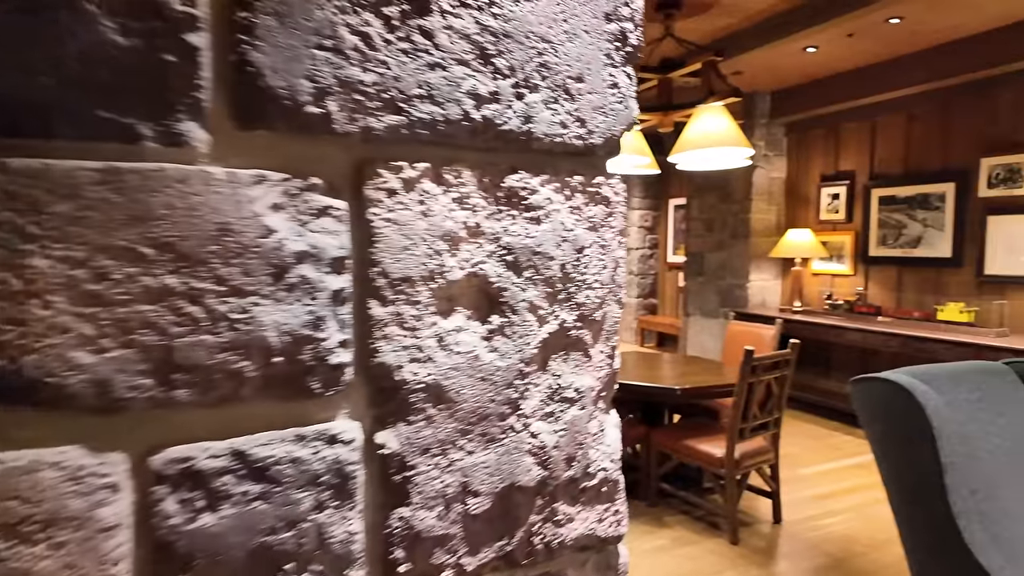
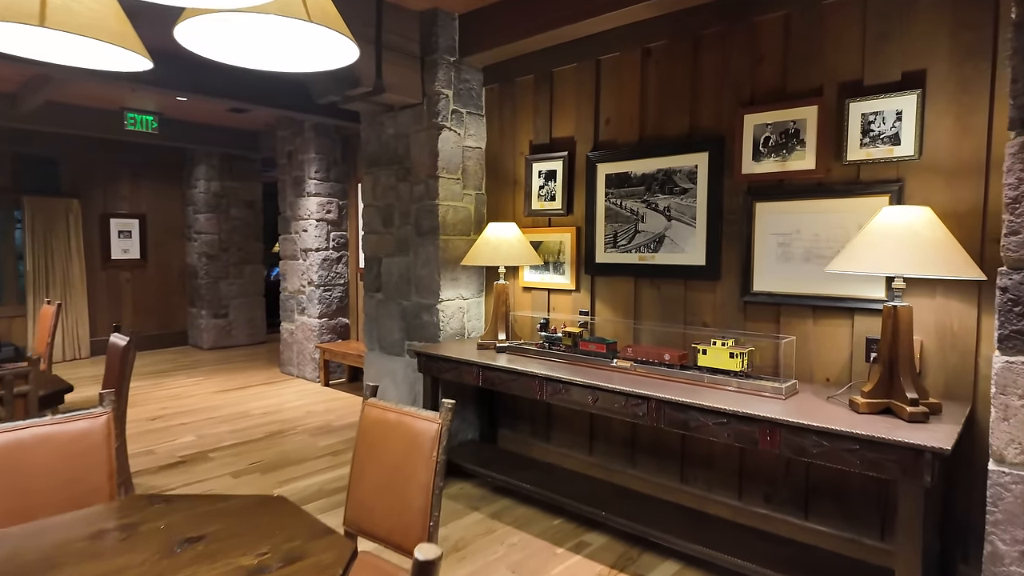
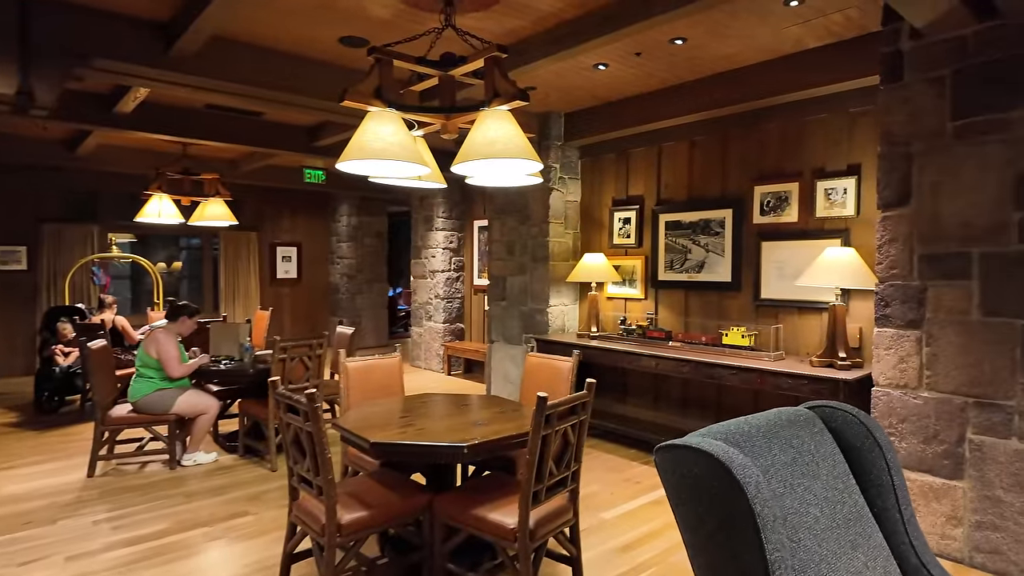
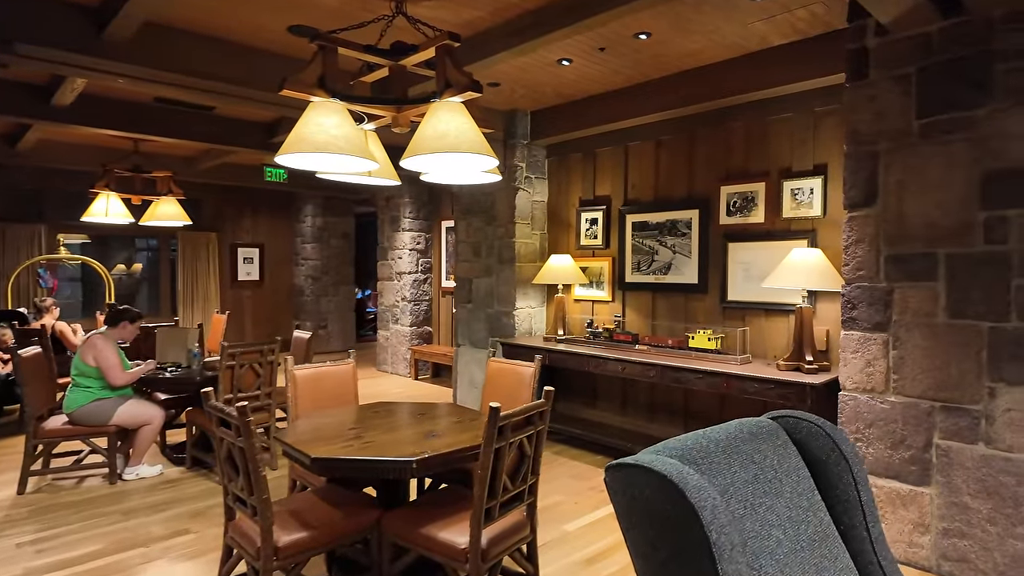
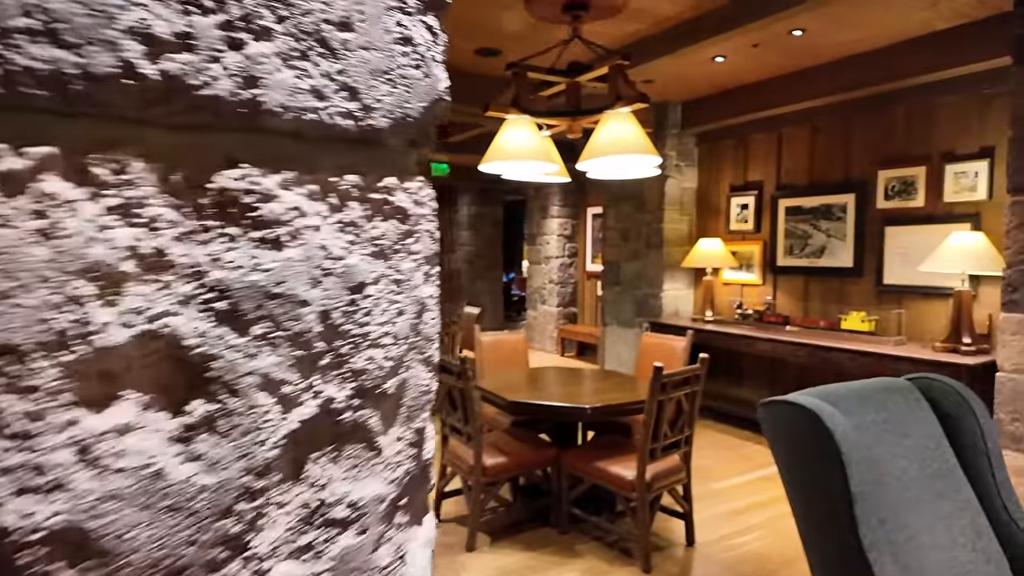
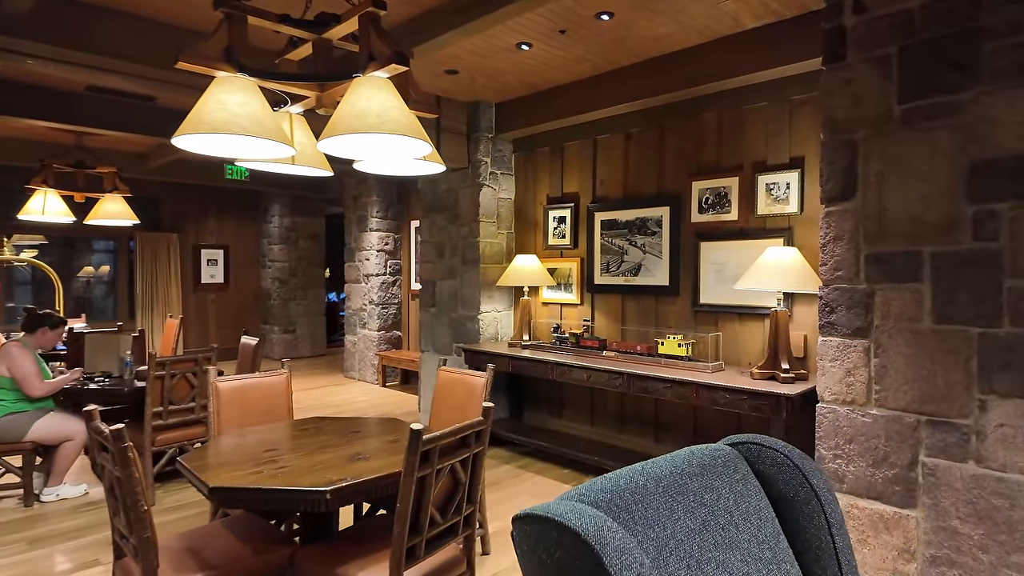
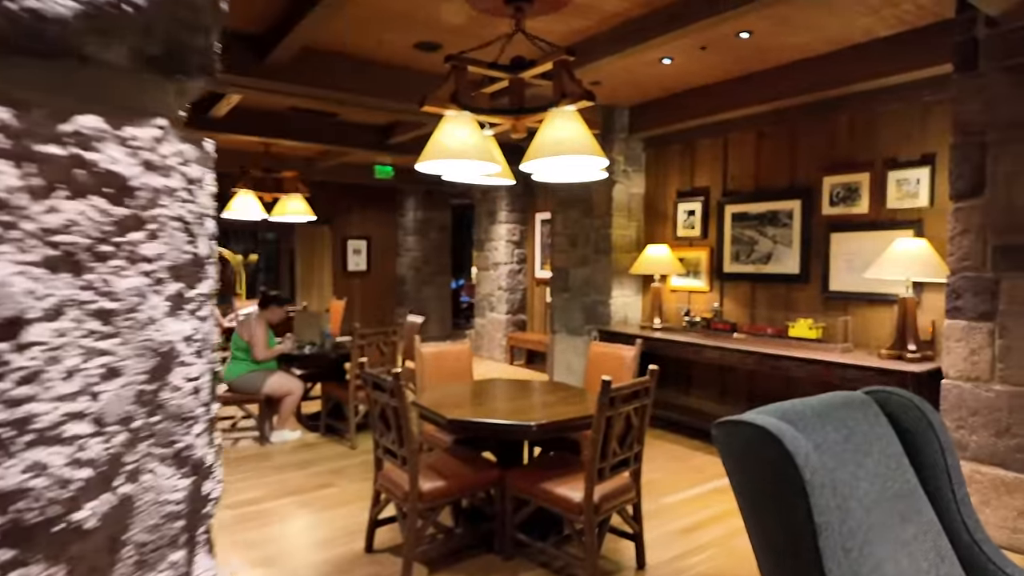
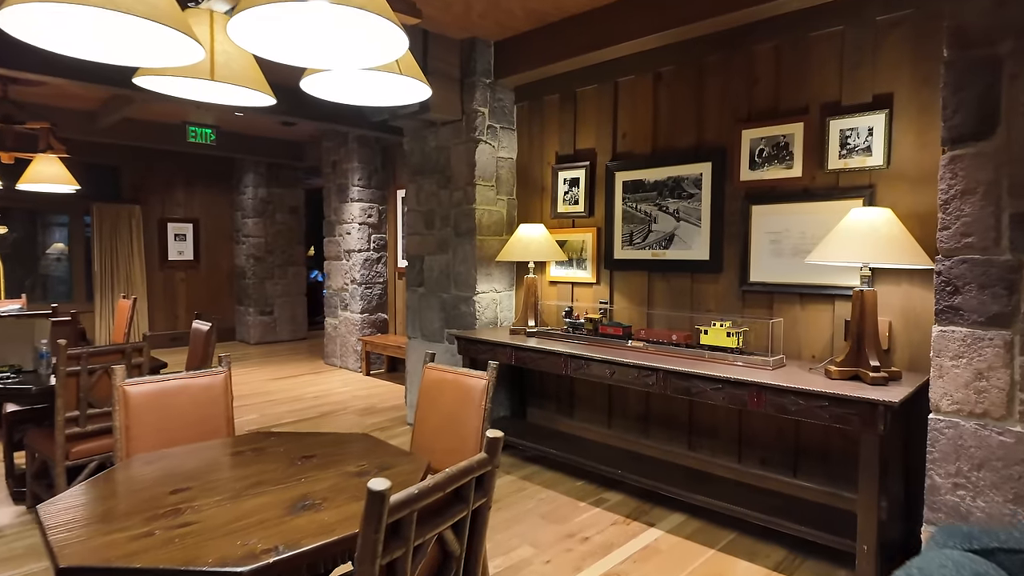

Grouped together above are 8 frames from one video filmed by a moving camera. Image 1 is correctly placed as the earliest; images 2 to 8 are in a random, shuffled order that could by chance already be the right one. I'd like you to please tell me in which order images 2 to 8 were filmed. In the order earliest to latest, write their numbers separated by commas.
5, 7, 3, 4, 6, 8, 2
